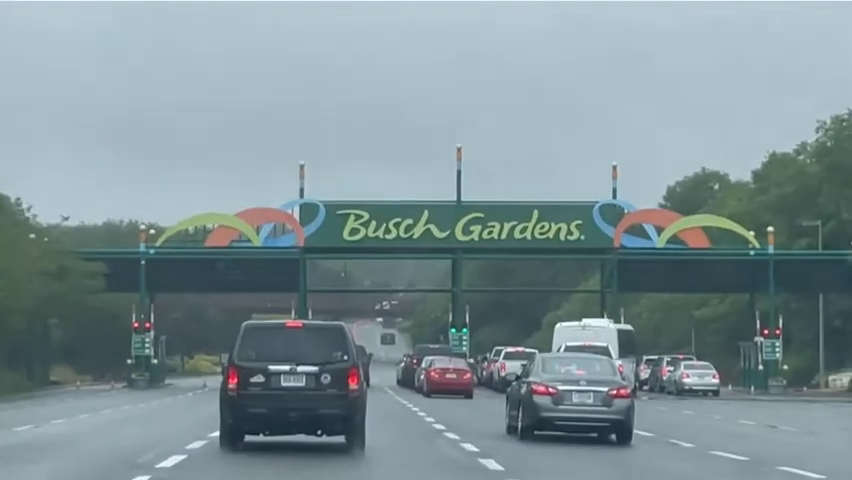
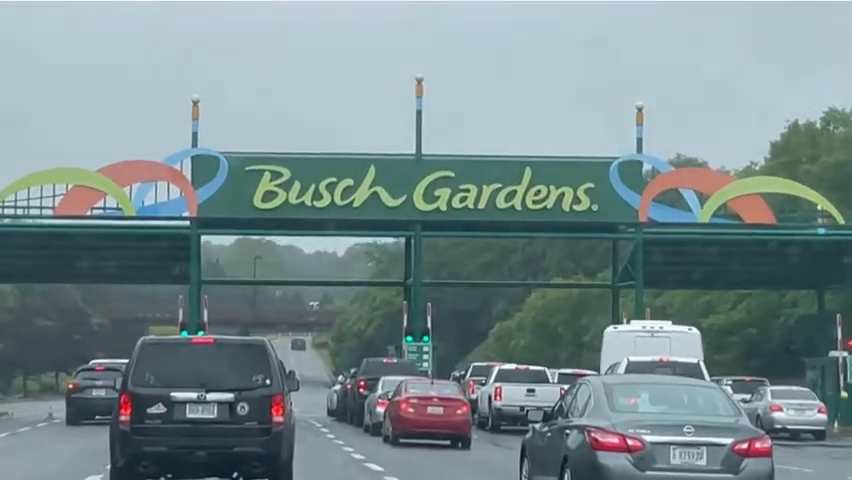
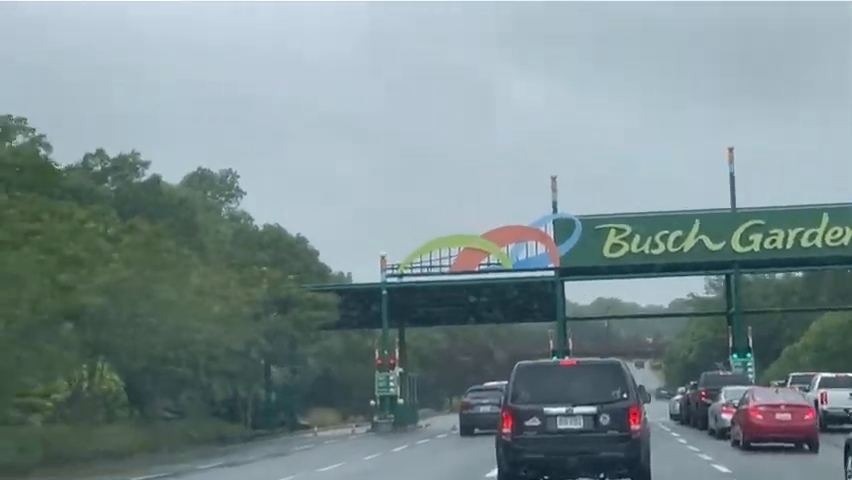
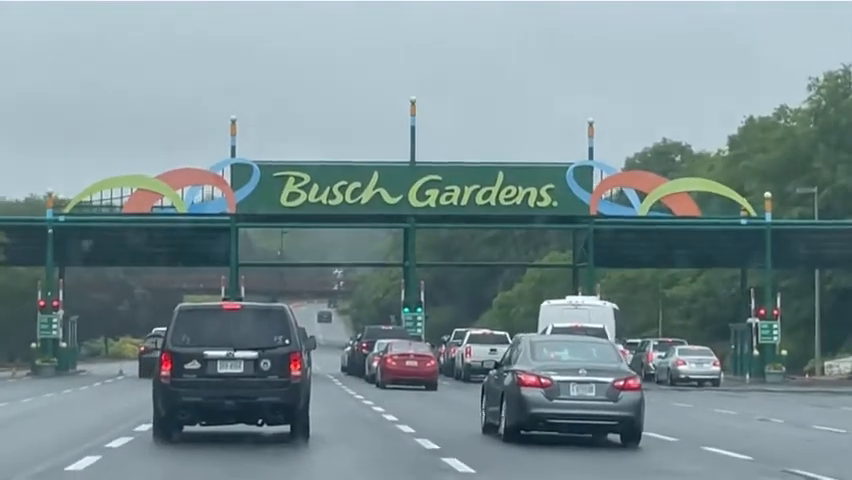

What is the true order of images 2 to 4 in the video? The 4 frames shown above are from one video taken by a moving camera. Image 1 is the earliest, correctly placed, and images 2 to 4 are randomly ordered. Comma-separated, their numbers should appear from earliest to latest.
4, 2, 3
